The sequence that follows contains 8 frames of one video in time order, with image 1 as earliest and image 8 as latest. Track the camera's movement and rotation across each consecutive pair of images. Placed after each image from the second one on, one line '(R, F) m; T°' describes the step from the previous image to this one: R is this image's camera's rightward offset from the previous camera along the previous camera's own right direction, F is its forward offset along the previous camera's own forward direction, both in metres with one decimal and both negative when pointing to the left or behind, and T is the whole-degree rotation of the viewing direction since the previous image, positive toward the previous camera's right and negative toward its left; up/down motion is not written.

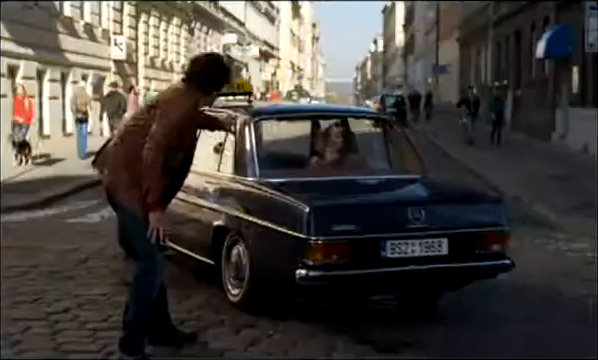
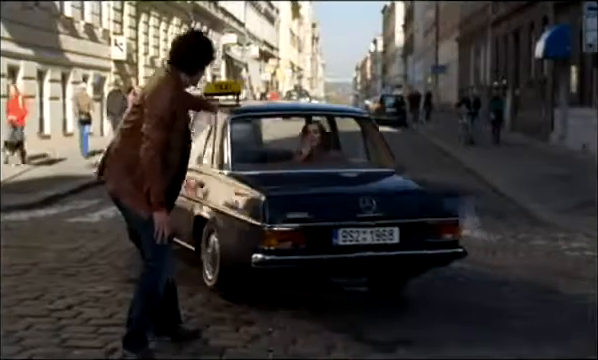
(0.0, -0.1) m; 0°
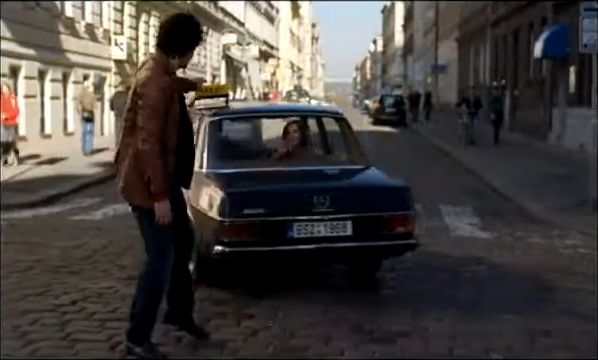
(0.0, -0.2) m; 0°
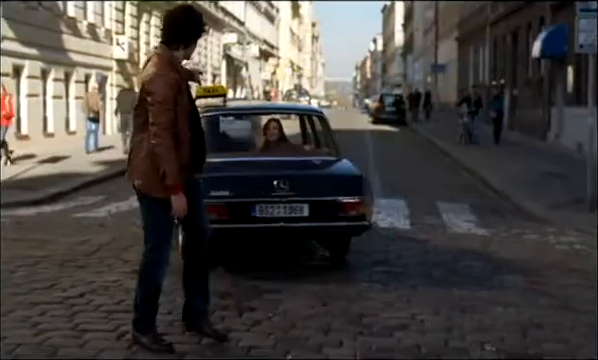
(0.0, -0.3) m; 0°
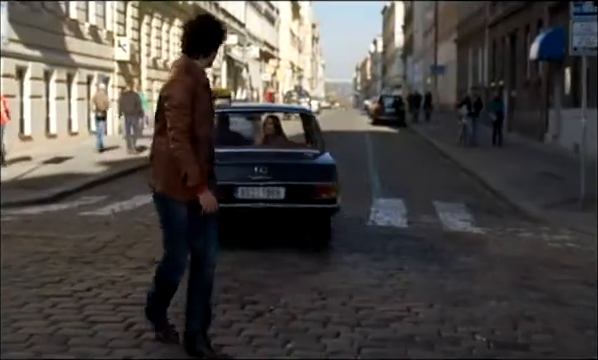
(0.0, -0.3) m; 0°
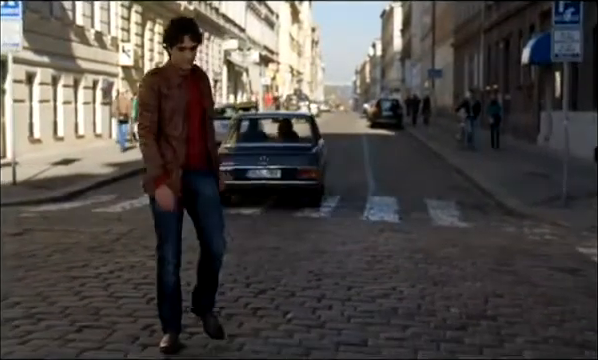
(0.0, -1.1) m; 0°
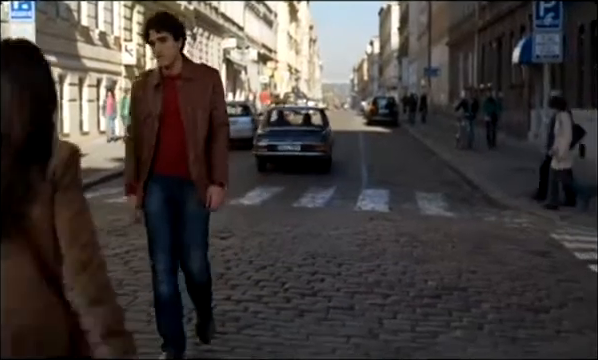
(0.0, -1.2) m; 0°
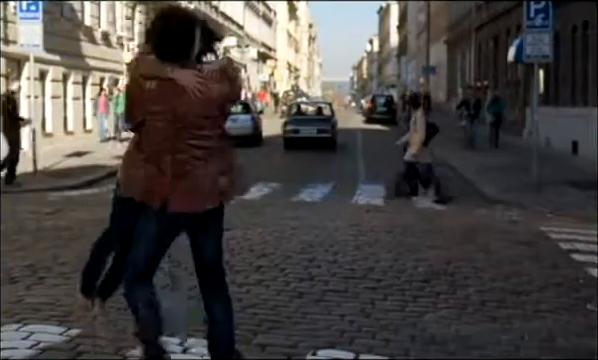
(0.0, -0.7) m; 0°
